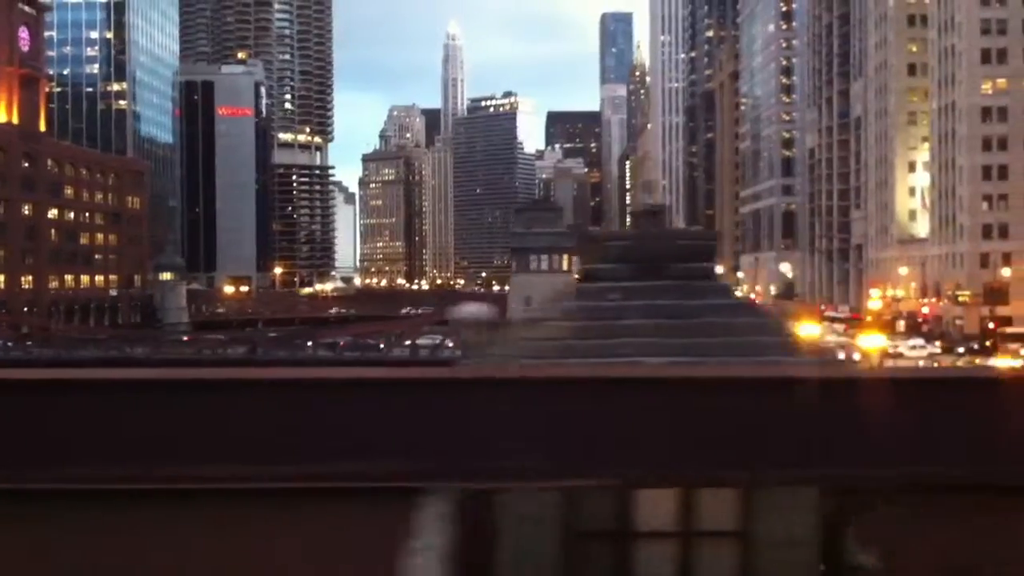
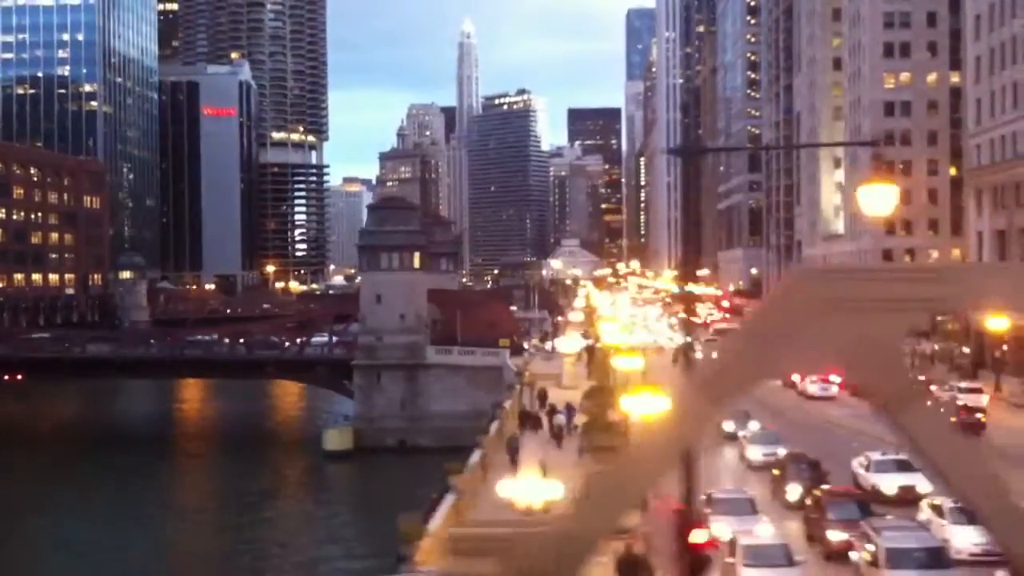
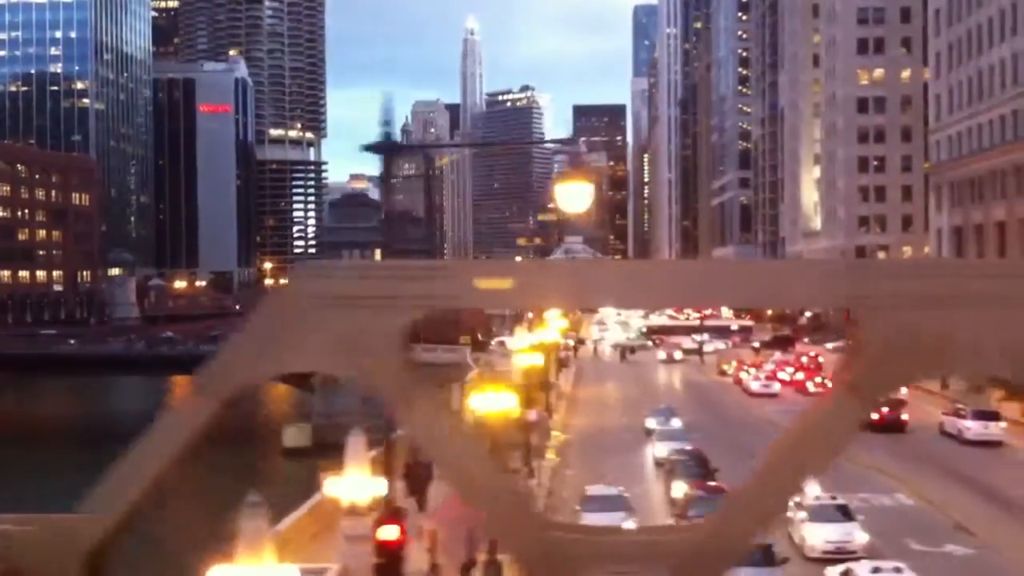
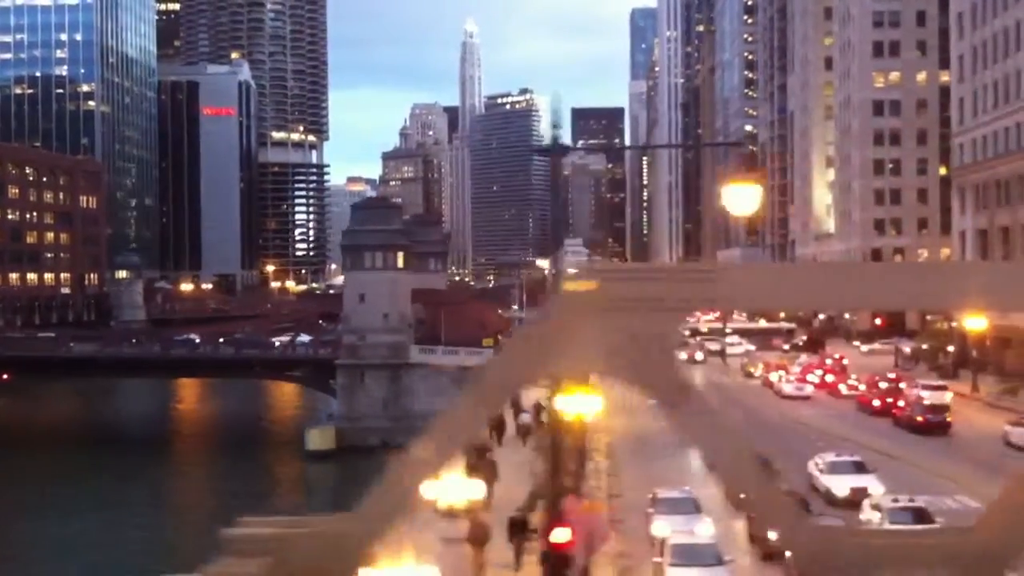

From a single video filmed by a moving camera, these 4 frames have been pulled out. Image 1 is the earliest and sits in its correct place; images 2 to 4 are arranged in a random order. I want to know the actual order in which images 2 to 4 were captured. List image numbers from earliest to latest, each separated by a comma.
2, 4, 3
